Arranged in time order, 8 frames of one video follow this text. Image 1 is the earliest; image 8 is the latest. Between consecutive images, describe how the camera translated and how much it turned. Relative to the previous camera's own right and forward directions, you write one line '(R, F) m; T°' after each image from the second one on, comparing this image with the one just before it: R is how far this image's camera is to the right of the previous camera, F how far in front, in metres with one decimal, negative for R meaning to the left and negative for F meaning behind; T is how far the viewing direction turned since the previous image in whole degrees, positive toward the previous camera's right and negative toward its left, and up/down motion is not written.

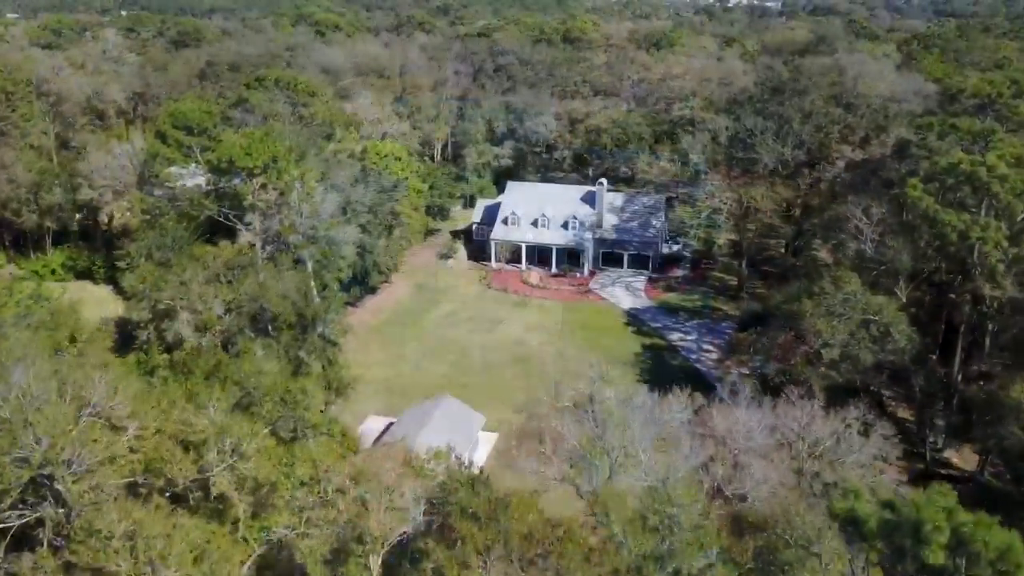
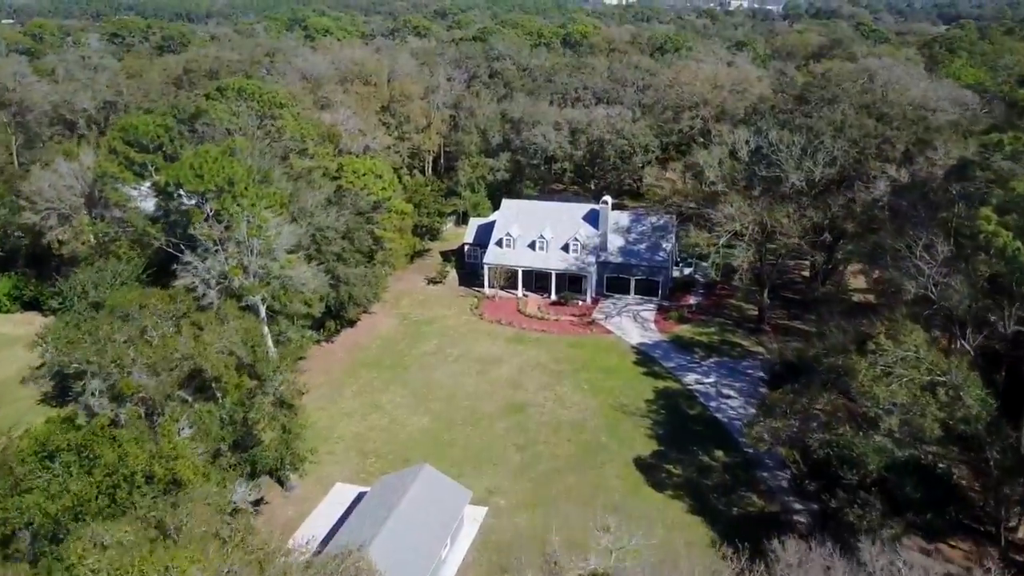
(+0.4, +5.0) m; 0°
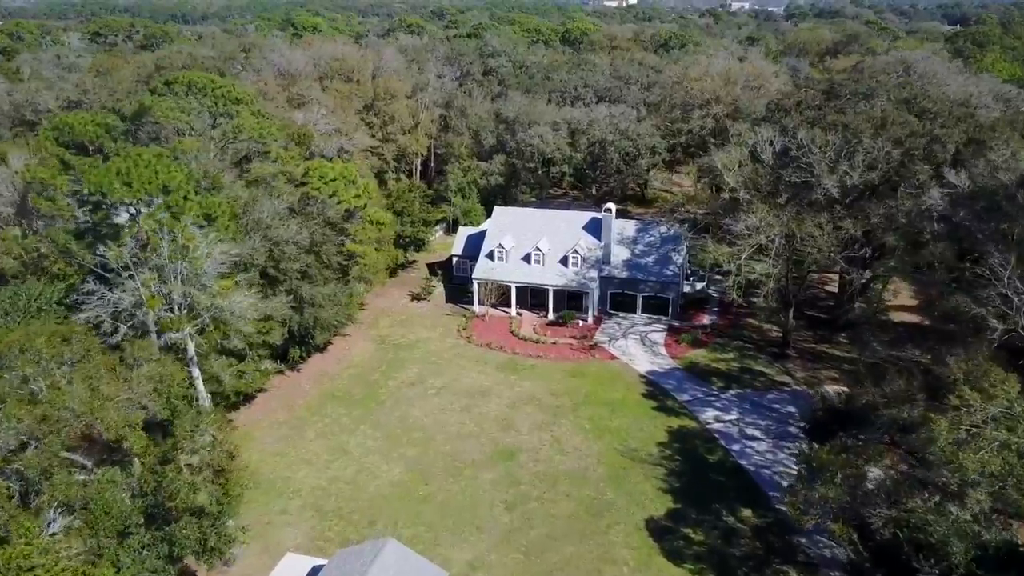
(+0.6, +5.0) m; 0°
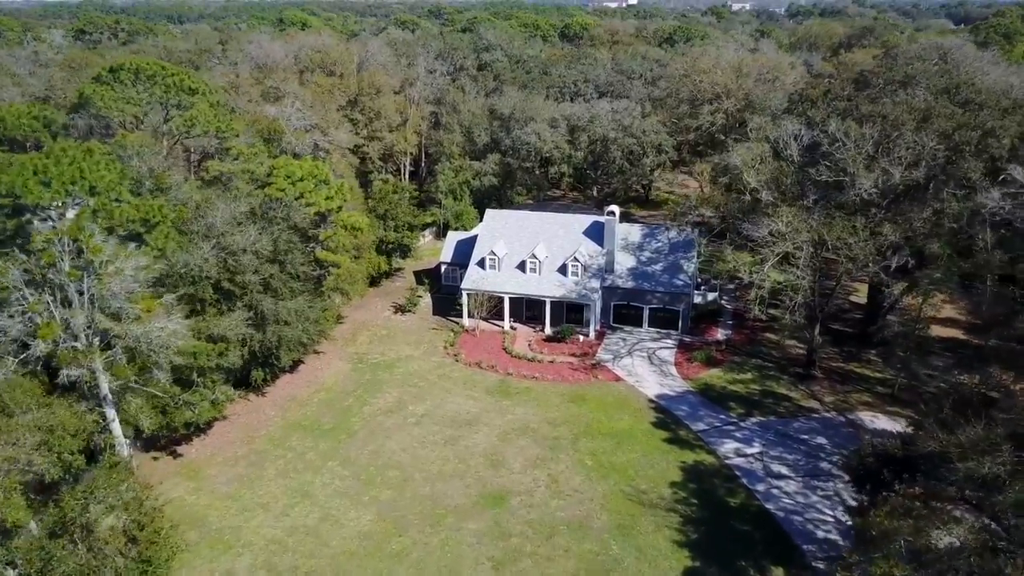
(+0.5, +4.1) m; 0°
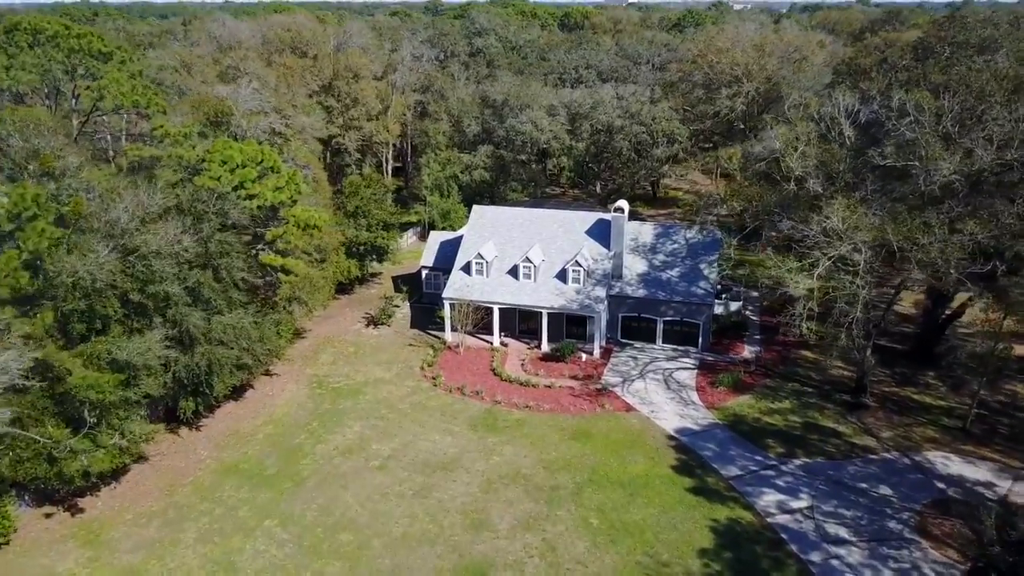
(+0.5, +5.8) m; 0°
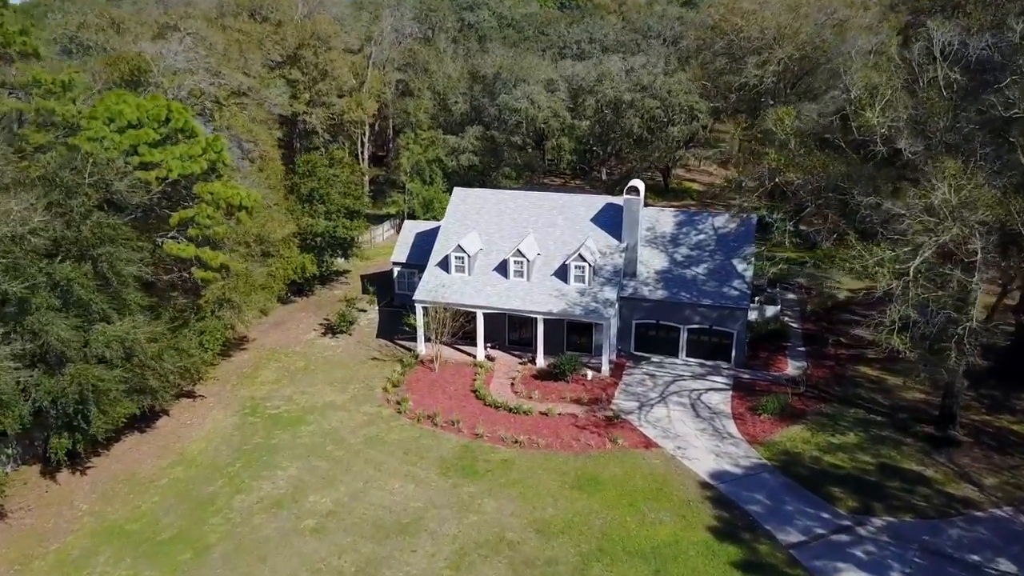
(+0.6, +6.3) m; 0°
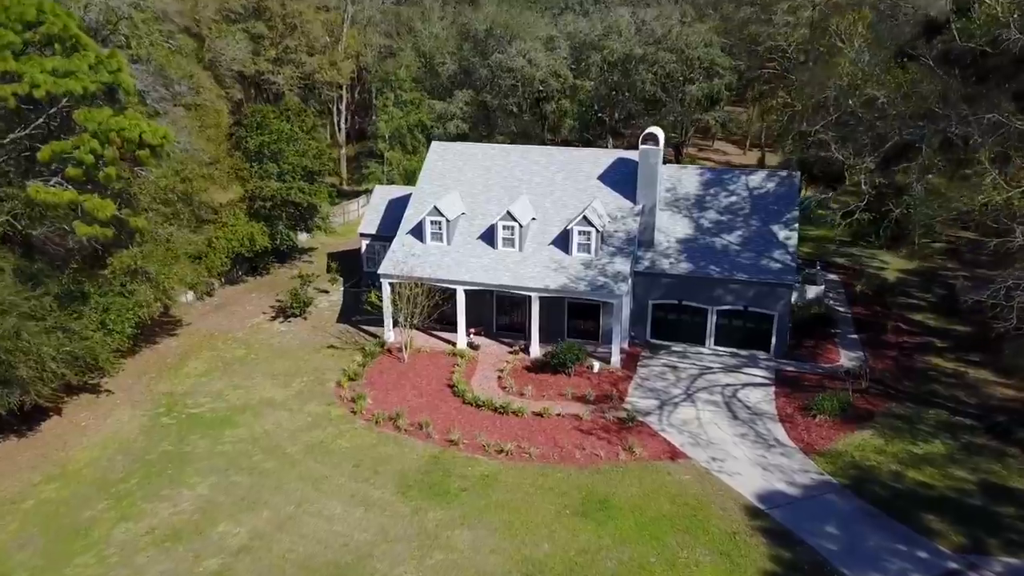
(+0.5, +5.0) m; 0°
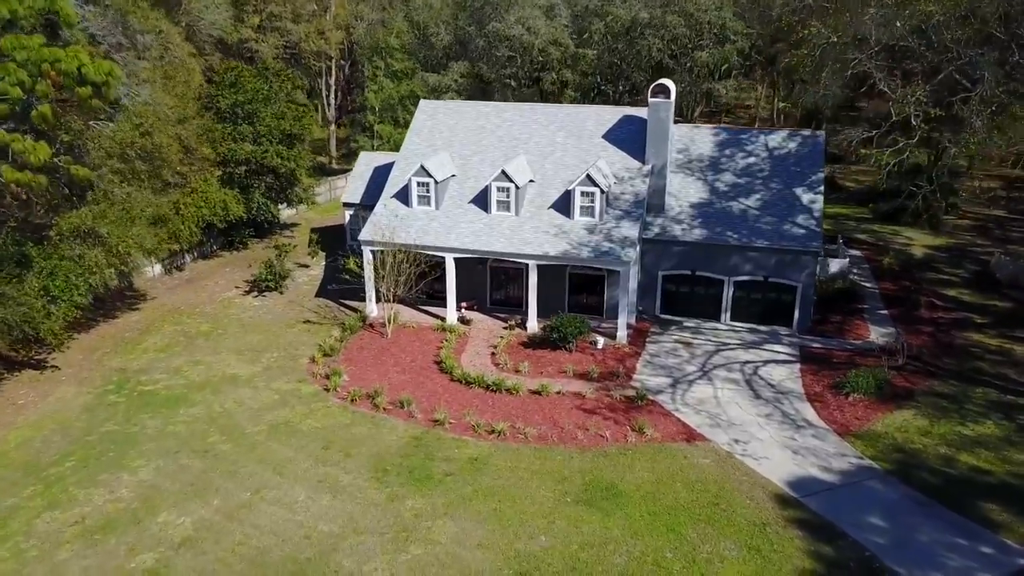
(+0.2, +2.1) m; 0°
